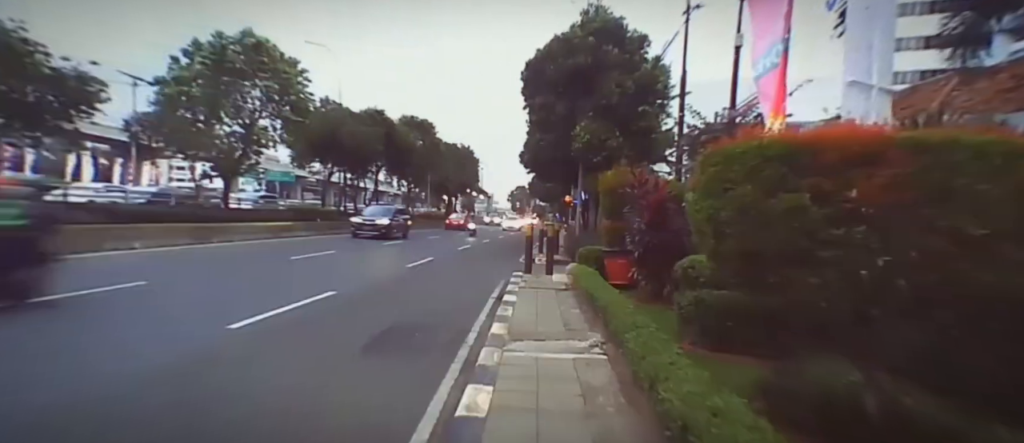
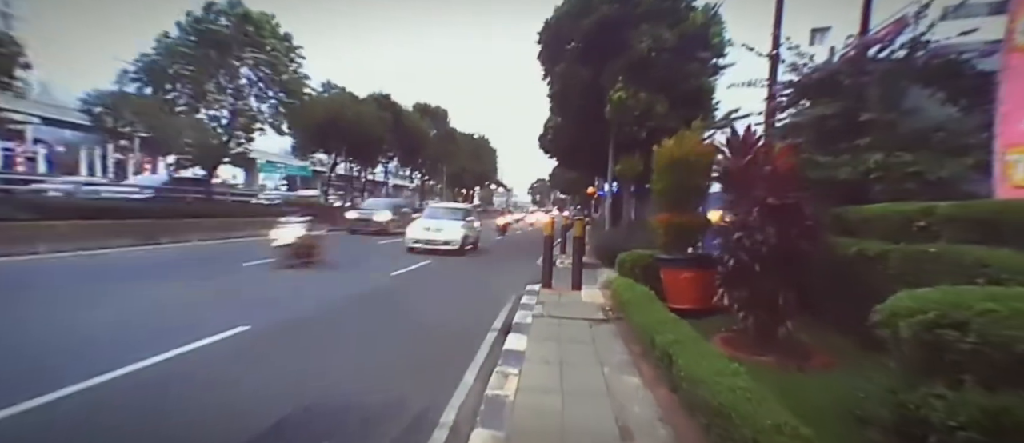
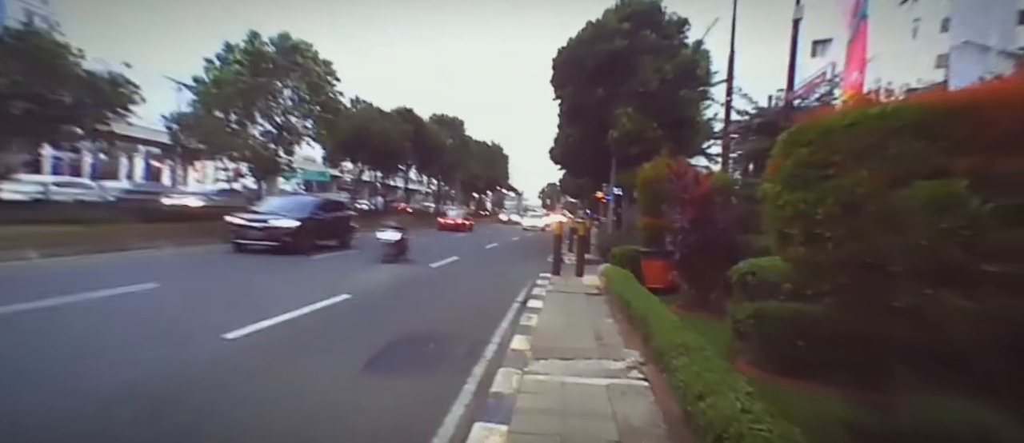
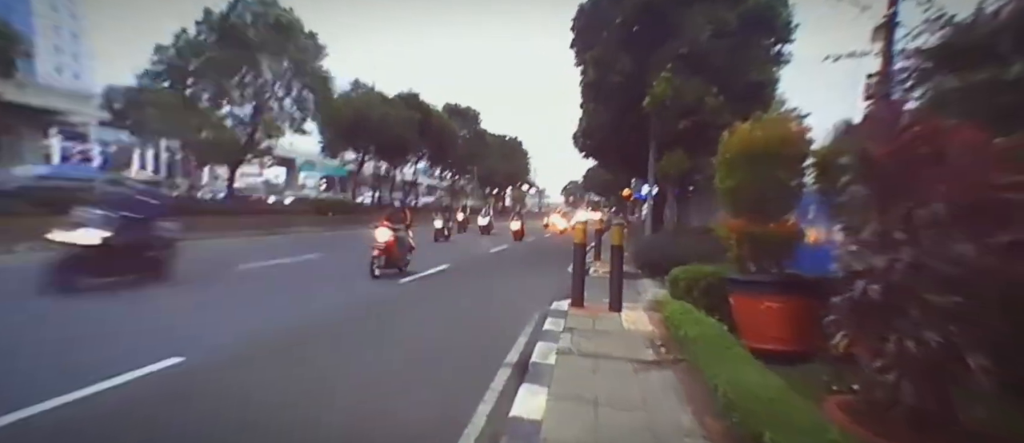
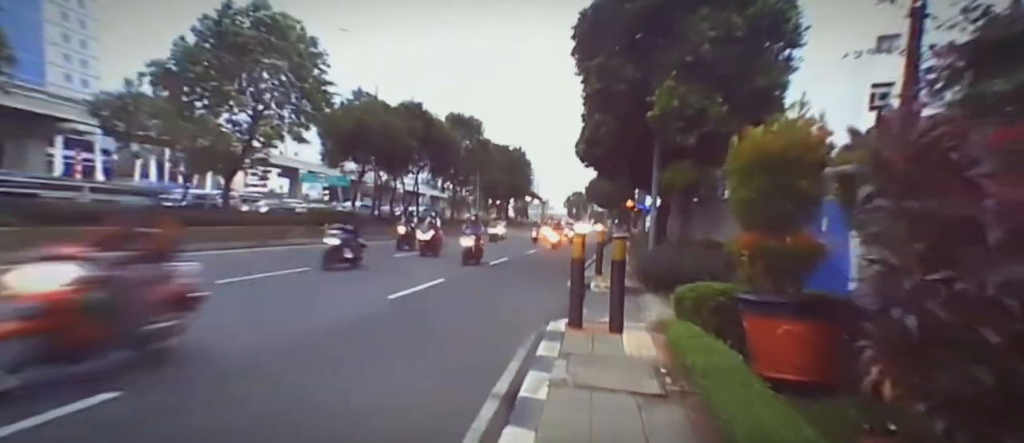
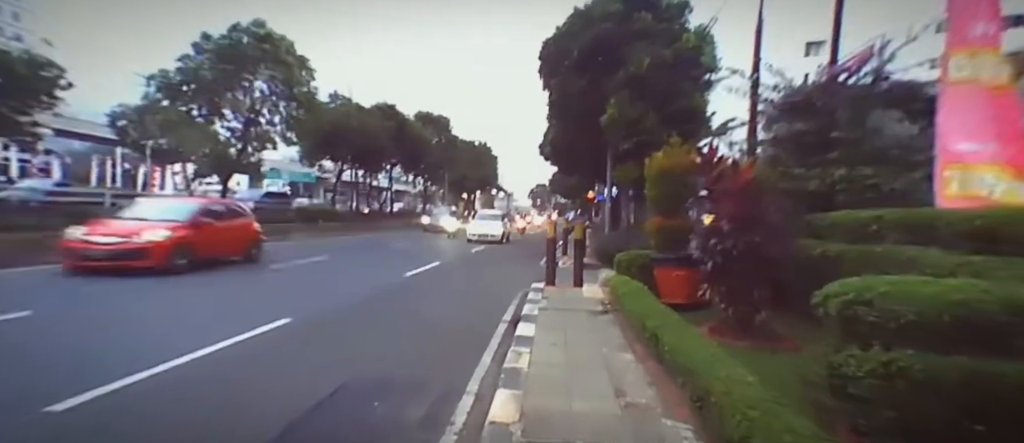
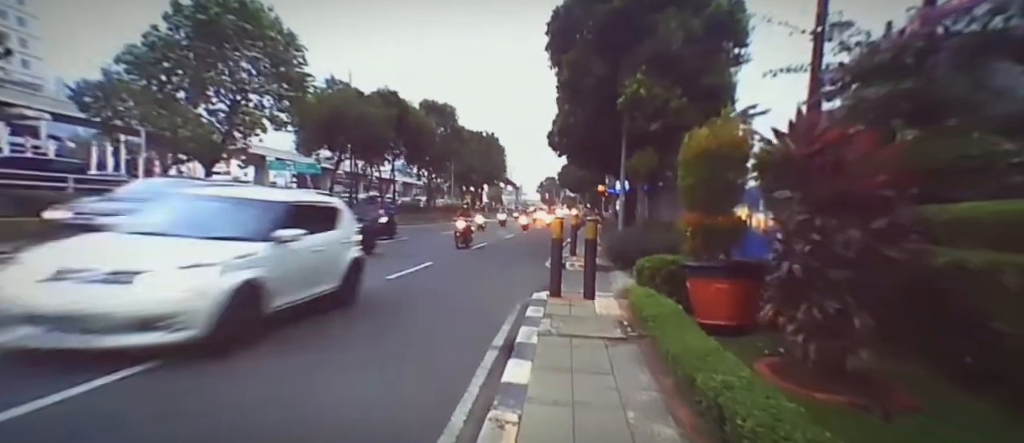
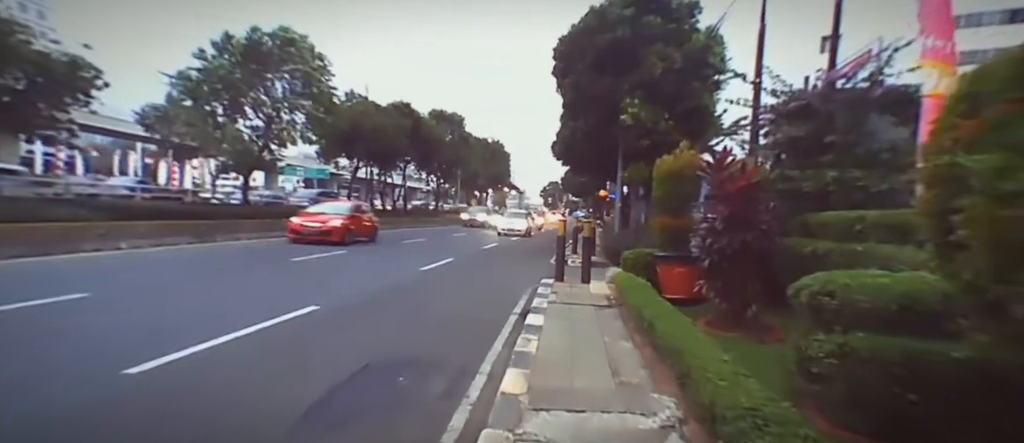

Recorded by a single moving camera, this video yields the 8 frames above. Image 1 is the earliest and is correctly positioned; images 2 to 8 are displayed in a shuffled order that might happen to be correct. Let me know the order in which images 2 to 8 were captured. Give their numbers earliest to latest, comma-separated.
3, 8, 6, 2, 7, 4, 5
